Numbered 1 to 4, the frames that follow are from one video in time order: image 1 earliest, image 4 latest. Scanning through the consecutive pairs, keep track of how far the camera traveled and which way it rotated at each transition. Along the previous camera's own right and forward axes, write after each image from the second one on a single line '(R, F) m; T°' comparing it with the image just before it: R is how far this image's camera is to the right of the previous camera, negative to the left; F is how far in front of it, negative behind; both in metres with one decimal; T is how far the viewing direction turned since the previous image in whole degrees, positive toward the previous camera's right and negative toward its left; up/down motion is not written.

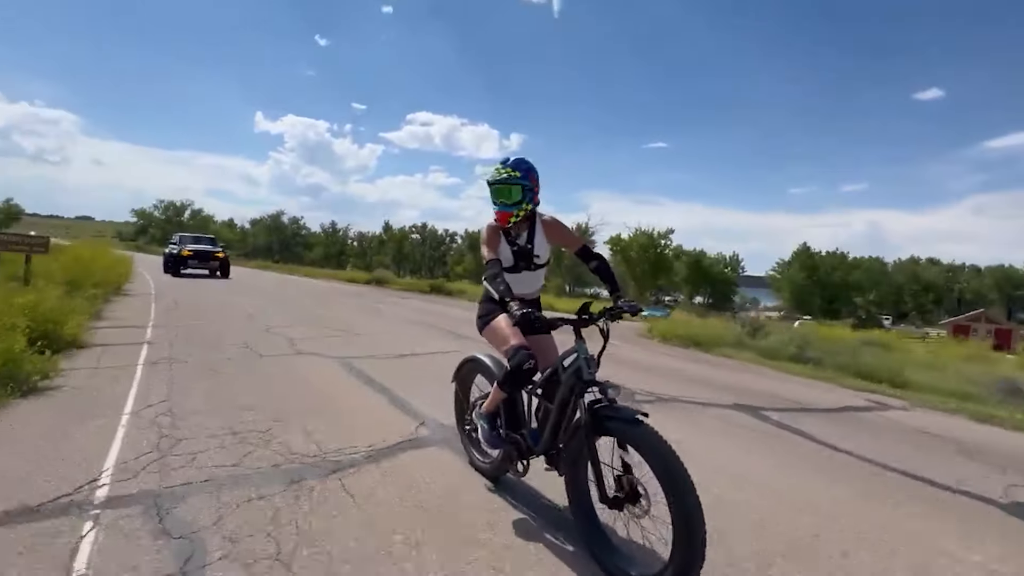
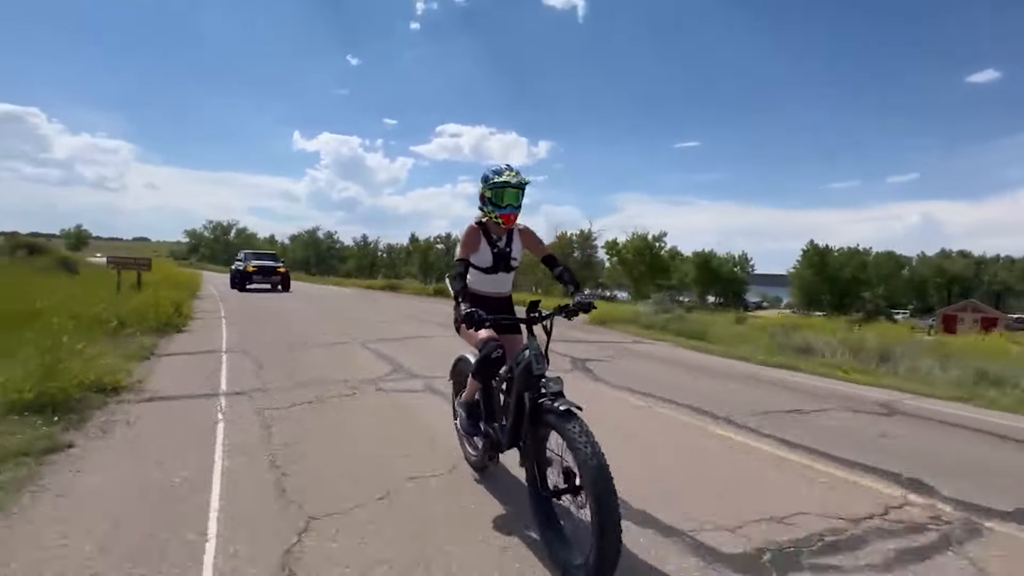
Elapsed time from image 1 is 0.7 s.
(+3.7, -5.9) m; -4°
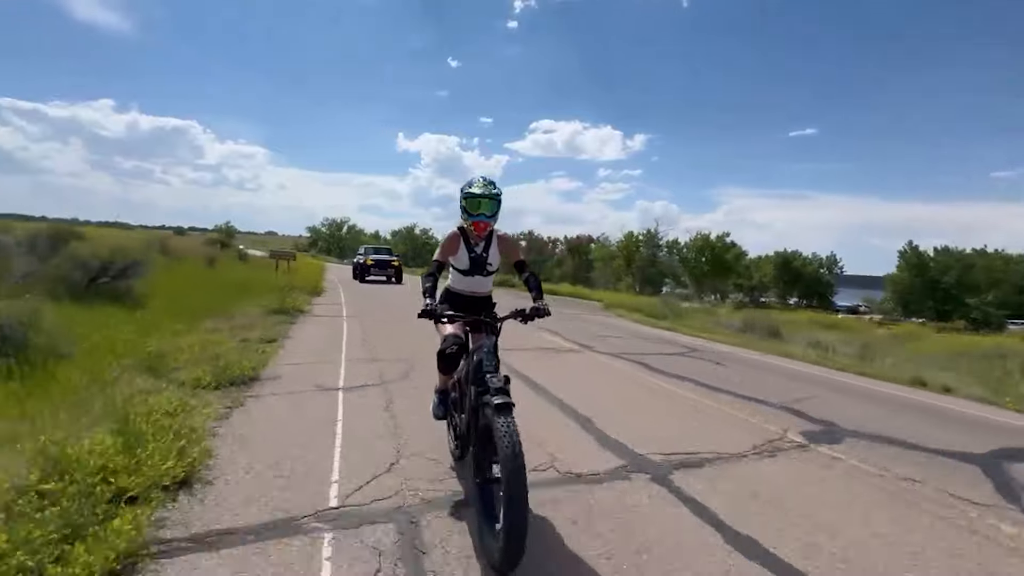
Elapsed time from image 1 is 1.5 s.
(+3.9, -6.7) m; -11°
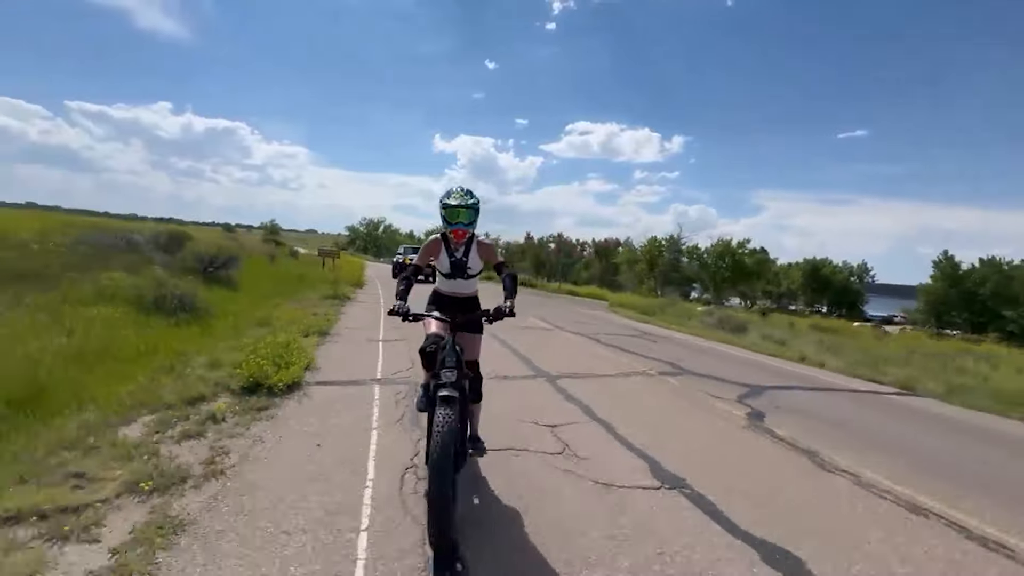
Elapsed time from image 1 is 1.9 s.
(+1.2, -3.7) m; -4°
